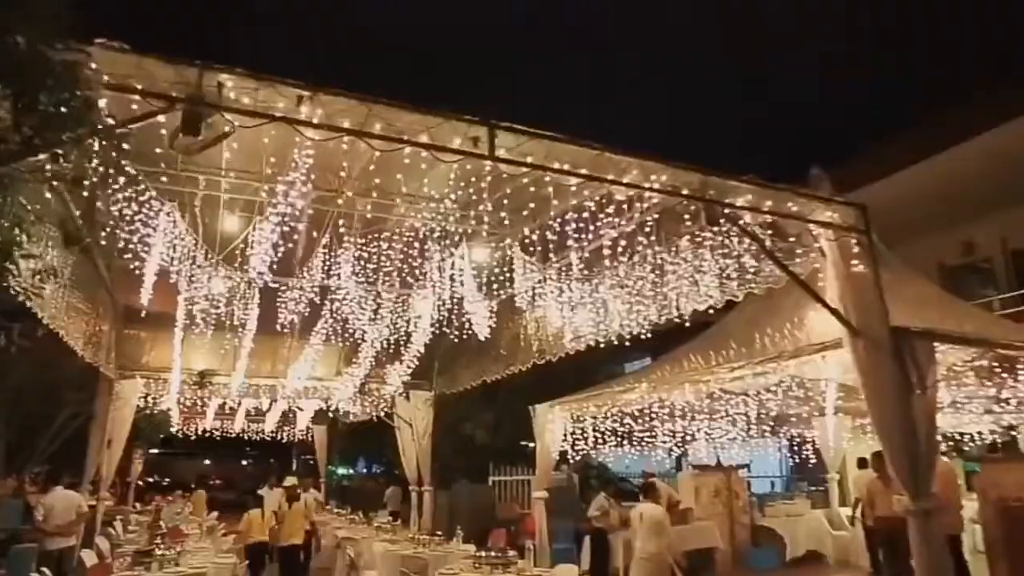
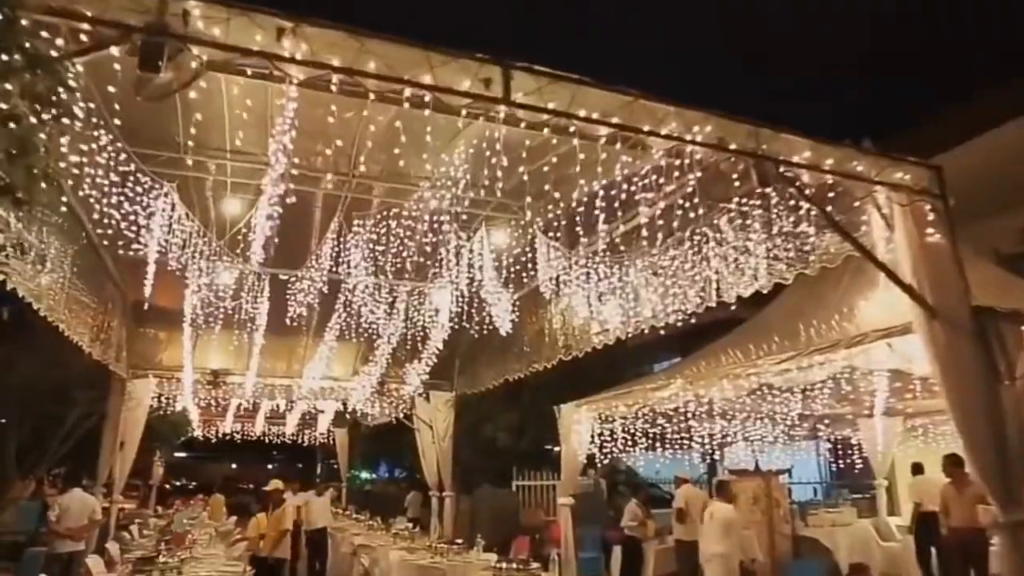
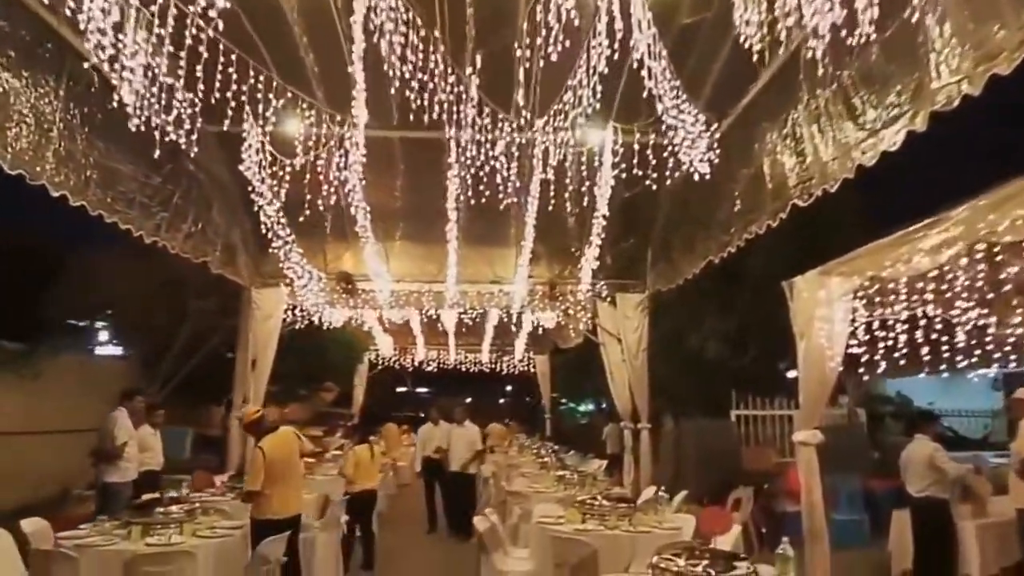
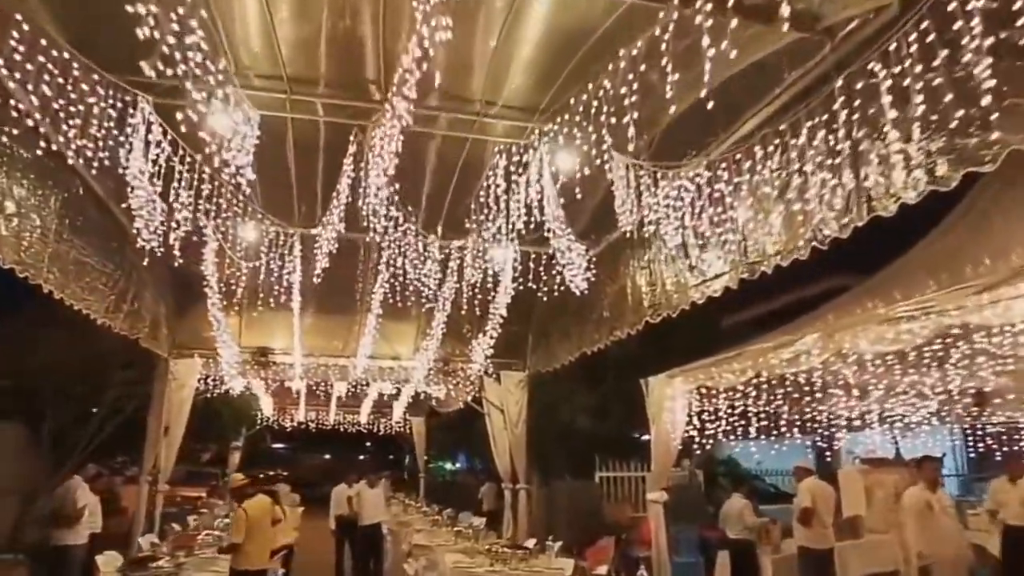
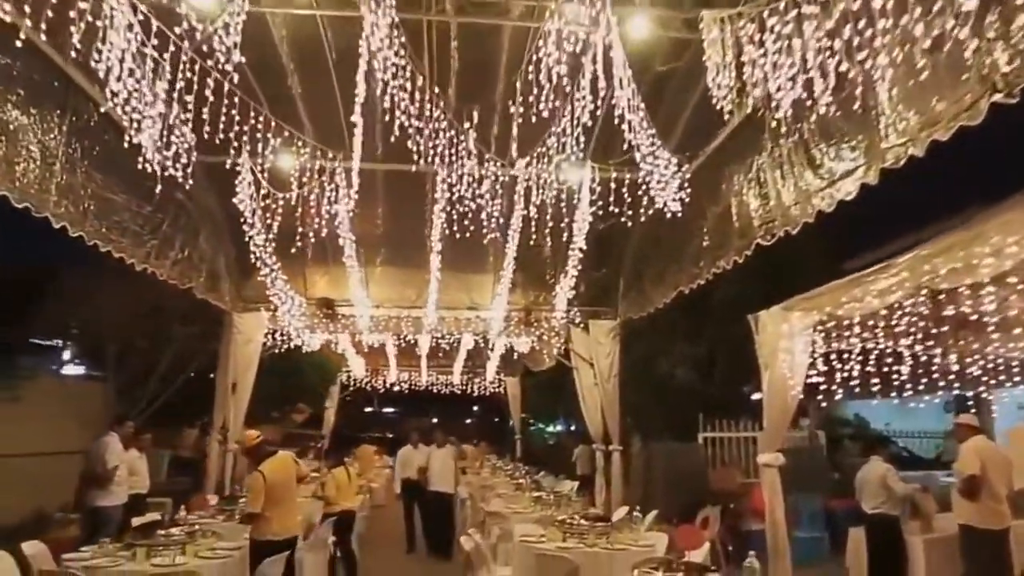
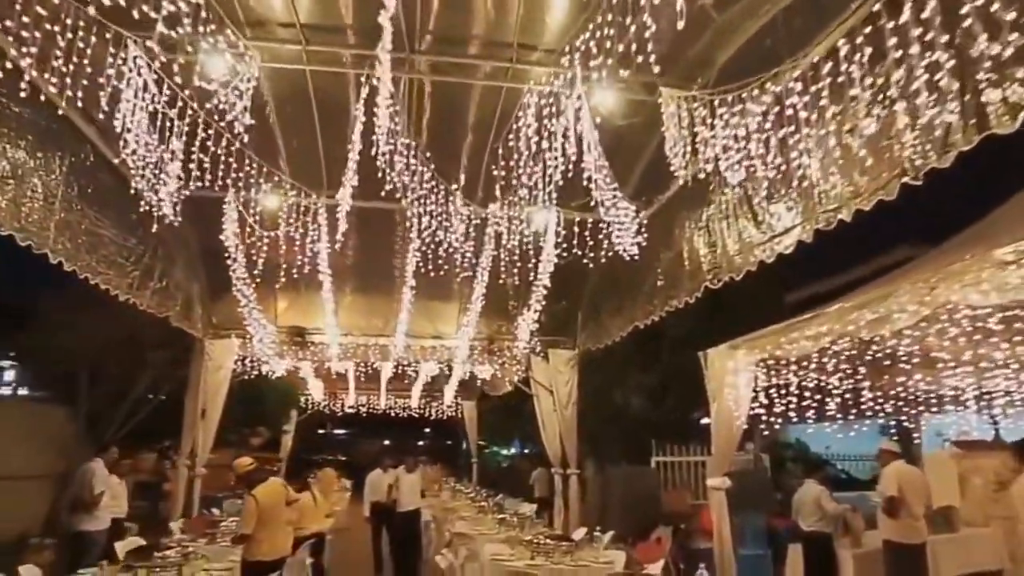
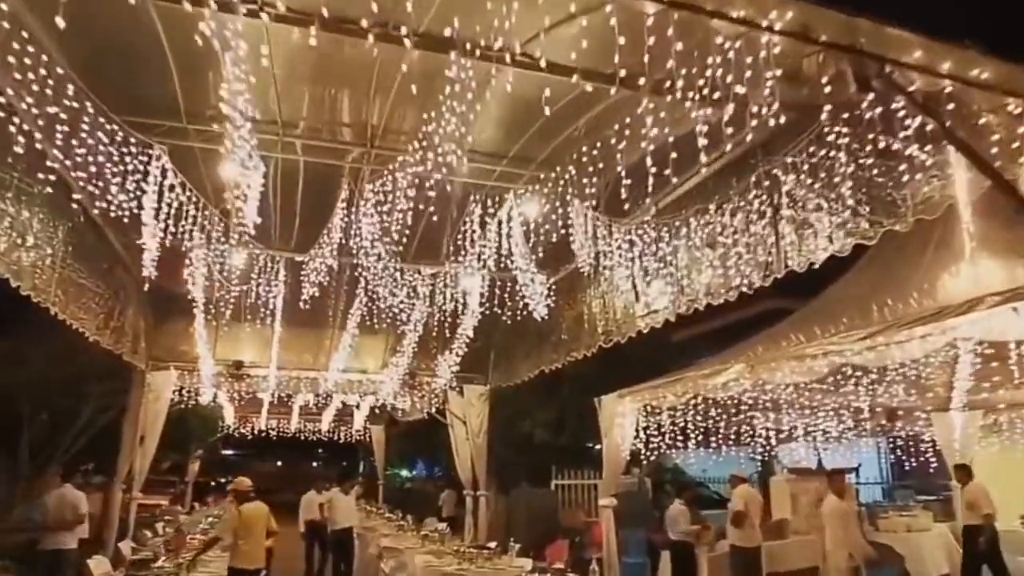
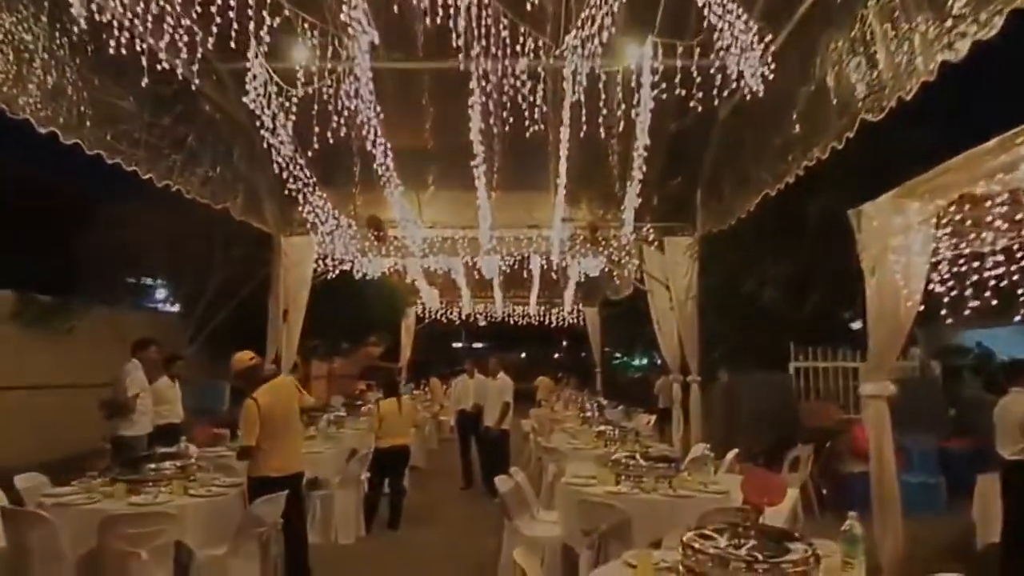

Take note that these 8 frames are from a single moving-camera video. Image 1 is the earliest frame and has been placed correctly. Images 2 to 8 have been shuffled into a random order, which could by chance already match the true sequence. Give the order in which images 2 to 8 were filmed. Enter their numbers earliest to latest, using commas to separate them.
2, 7, 4, 6, 5, 3, 8
